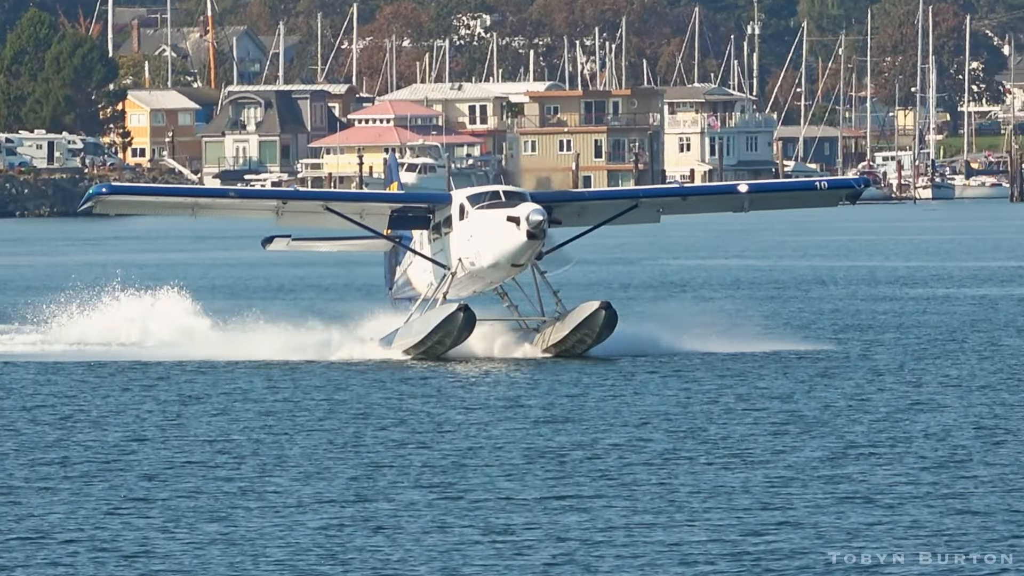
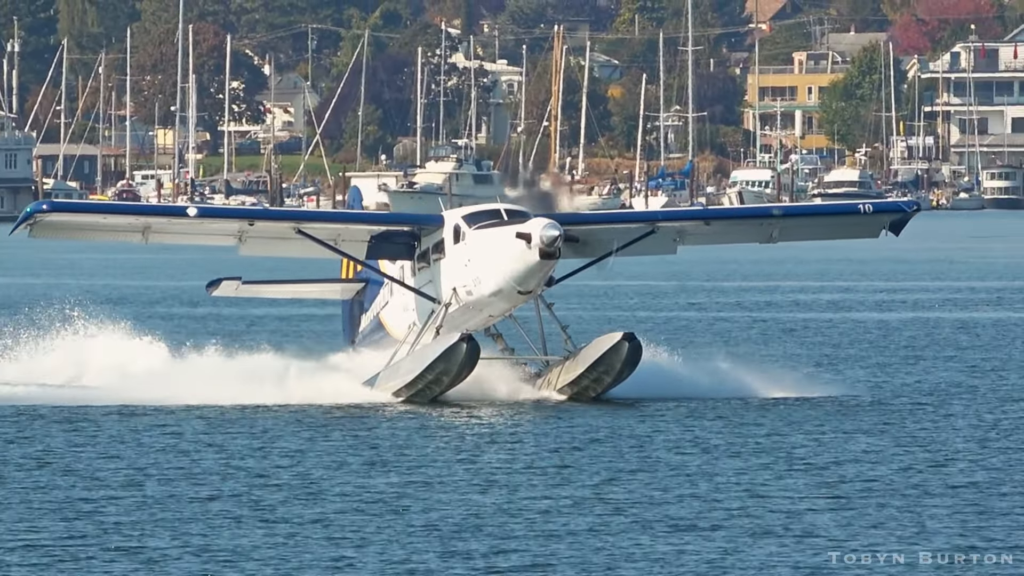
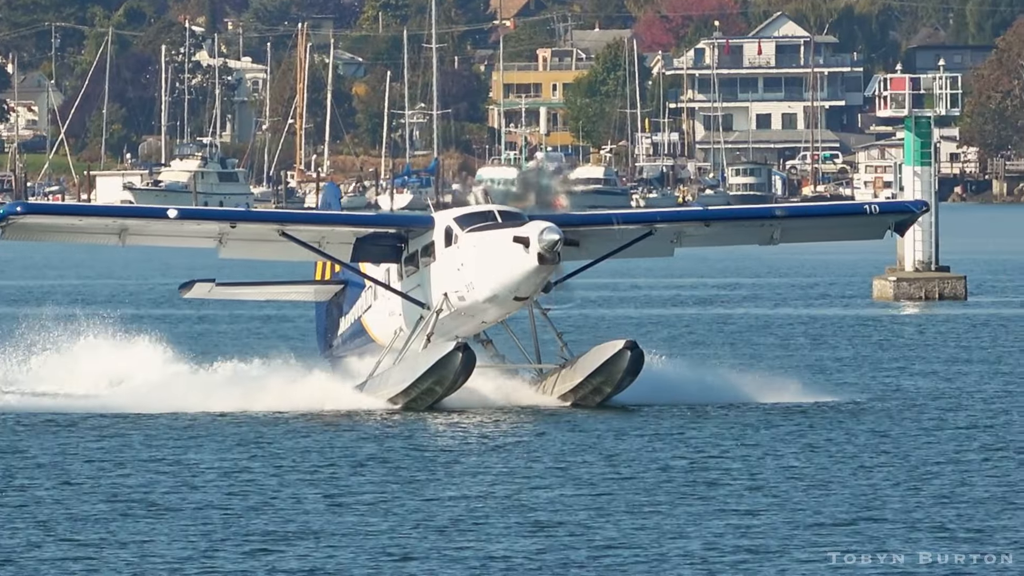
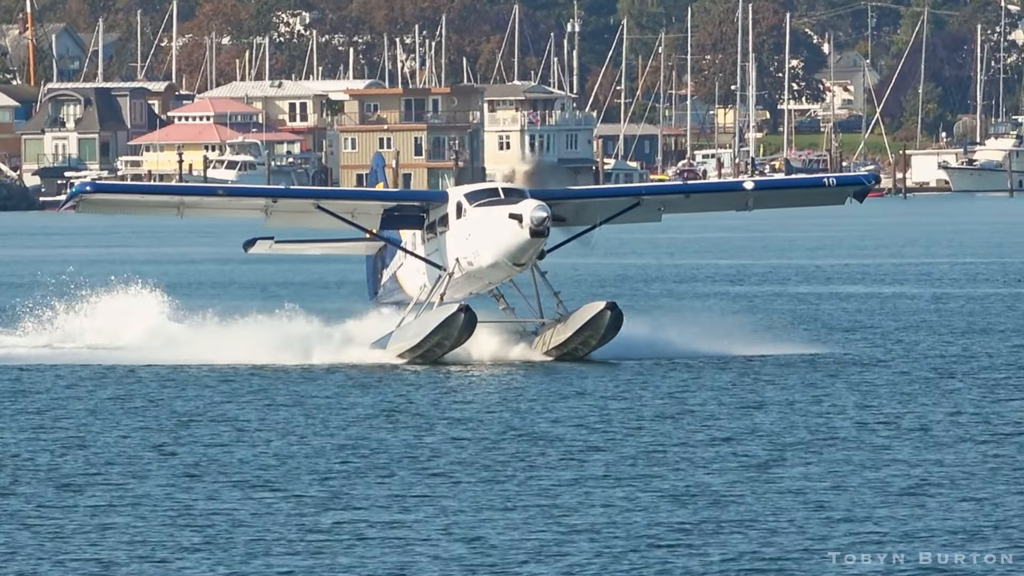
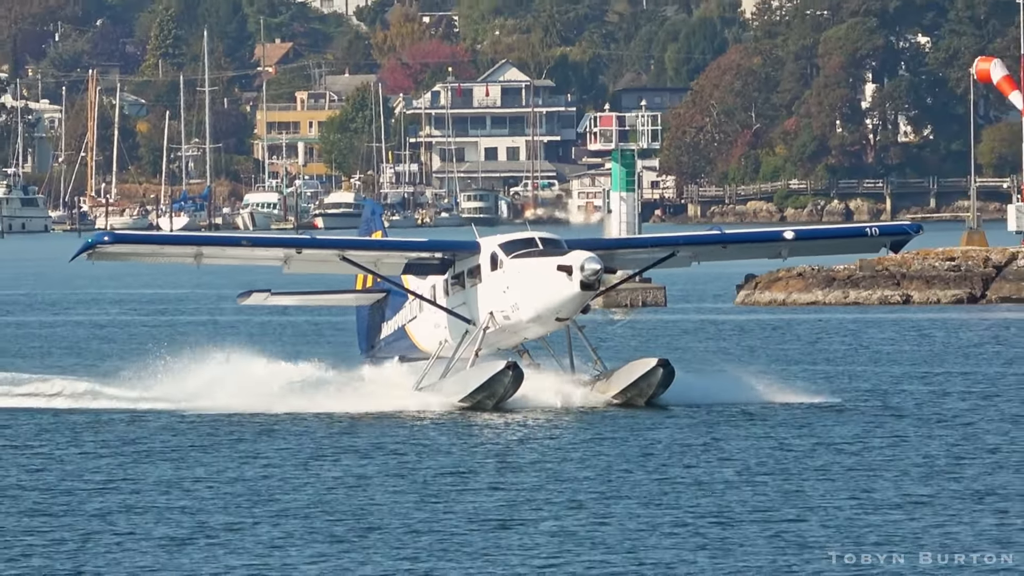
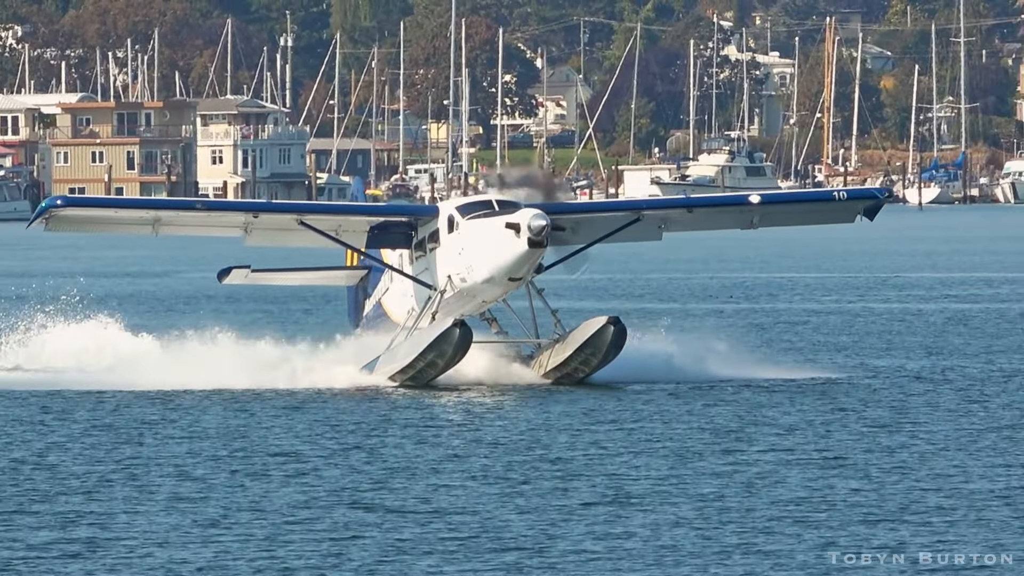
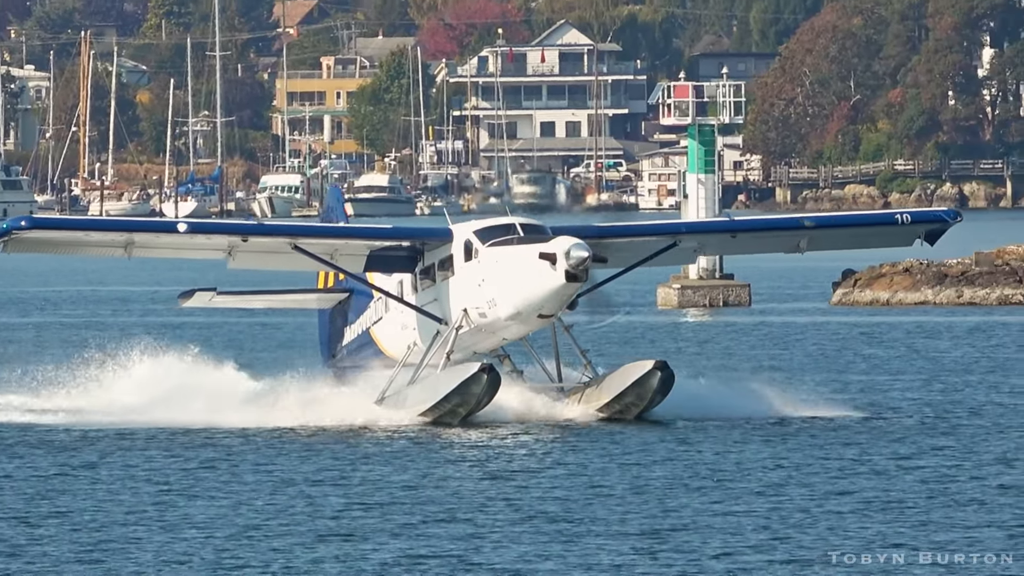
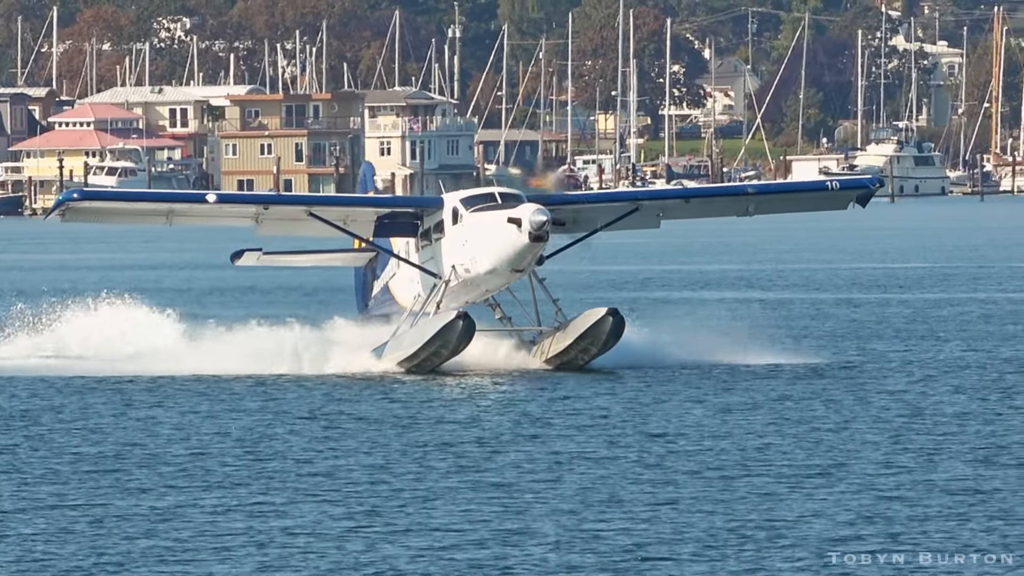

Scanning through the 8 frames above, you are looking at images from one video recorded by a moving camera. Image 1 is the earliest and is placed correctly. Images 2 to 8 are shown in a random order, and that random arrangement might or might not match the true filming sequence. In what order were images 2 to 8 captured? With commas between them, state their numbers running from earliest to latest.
4, 8, 6, 2, 3, 7, 5
